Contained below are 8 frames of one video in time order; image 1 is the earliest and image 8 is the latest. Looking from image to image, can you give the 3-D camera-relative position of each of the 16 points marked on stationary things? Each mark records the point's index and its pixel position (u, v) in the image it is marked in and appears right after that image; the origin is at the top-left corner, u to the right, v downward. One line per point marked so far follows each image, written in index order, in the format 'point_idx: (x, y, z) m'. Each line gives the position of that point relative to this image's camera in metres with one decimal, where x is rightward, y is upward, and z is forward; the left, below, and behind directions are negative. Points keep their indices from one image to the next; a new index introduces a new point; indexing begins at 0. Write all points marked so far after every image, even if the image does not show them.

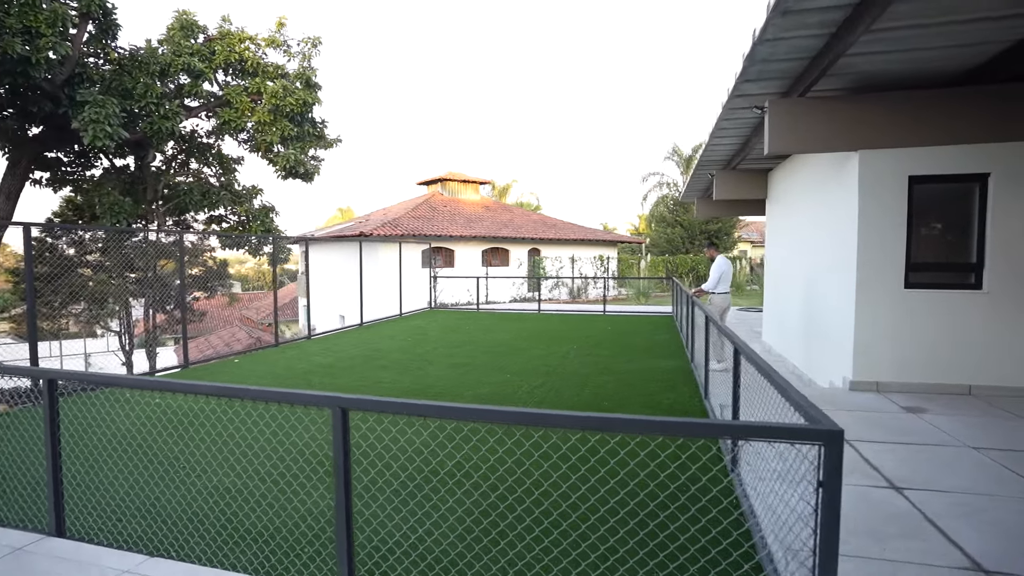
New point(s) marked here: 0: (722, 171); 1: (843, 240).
0: (+3.2, +1.8, +8.7) m
1: (+3.2, +0.5, +5.5) m
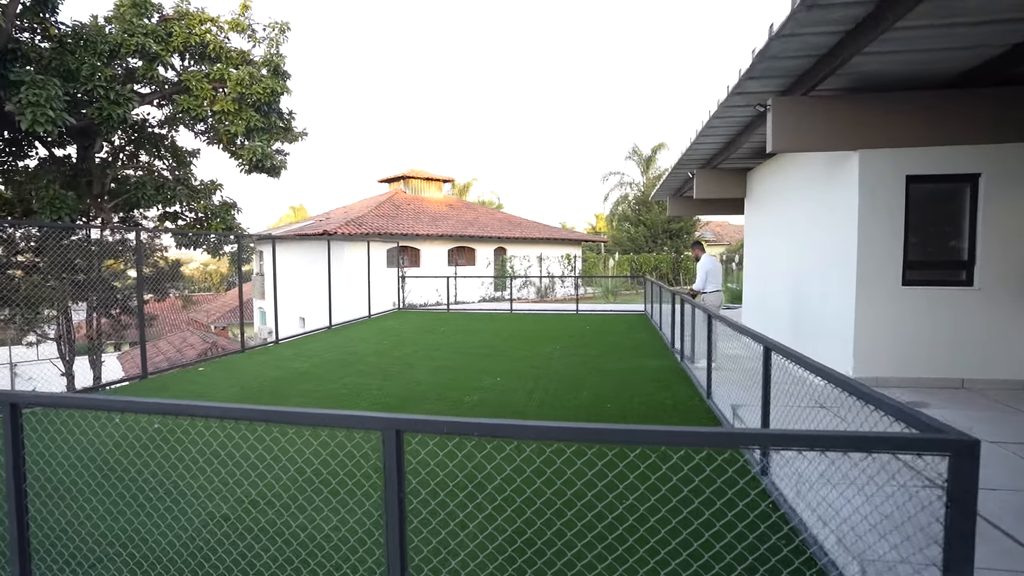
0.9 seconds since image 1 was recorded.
0: (+2.9, +1.8, +8.7) m
1: (+3.1, +0.5, +5.6) m
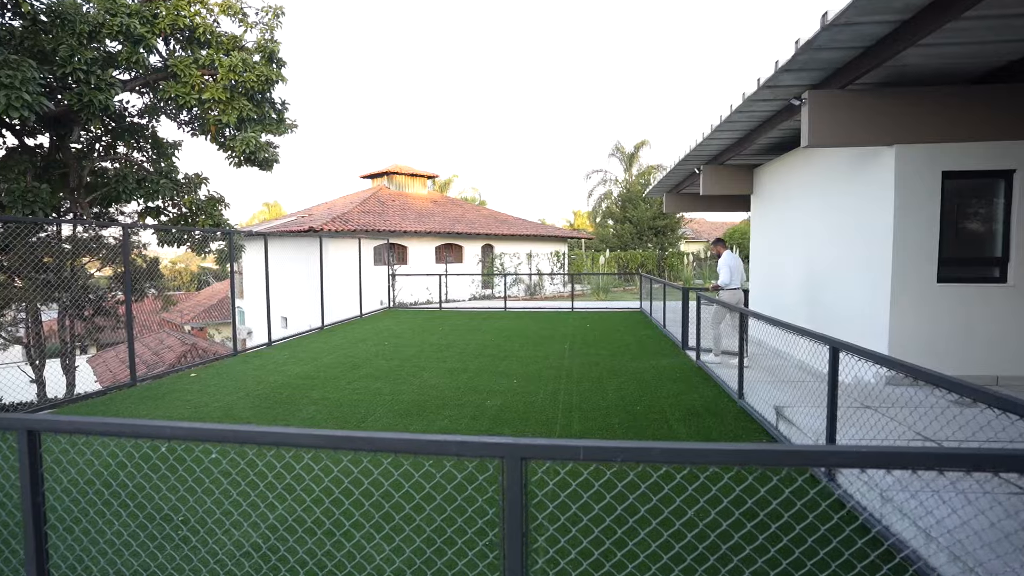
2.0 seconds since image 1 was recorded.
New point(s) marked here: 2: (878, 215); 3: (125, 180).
0: (+2.9, +1.8, +8.6) m
1: (+3.4, +0.5, +5.5) m
2: (+3.4, +0.7, +5.4) m
3: (-5.4, +1.5, +8.1) m
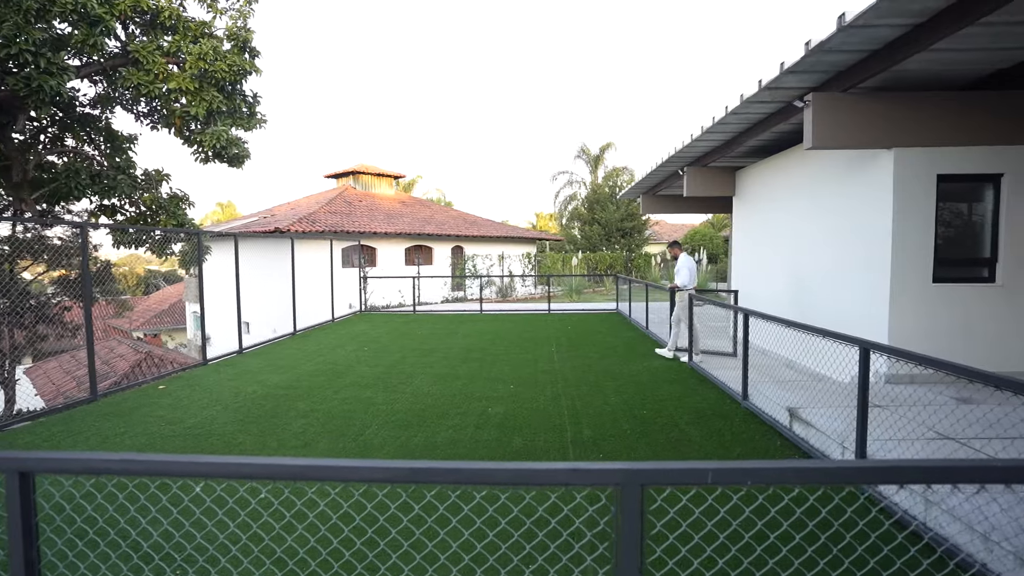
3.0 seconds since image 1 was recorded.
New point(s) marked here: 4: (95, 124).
0: (+2.7, +1.8, +8.7) m
1: (+3.4, +0.5, +5.6) m
2: (+3.4, +0.7, +5.5) m
3: (-5.6, +1.4, +7.5) m
4: (-5.7, +2.3, +8.0) m
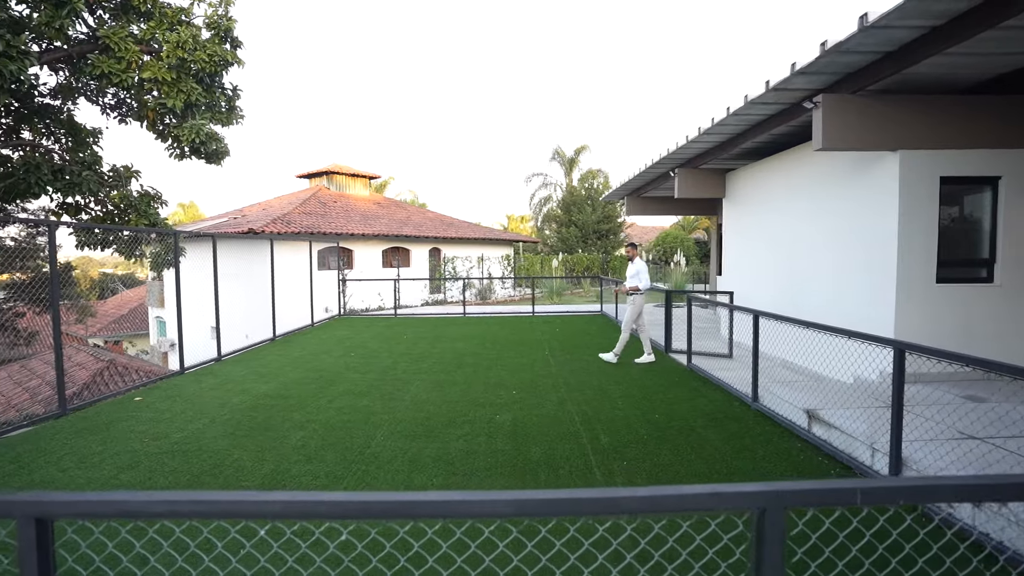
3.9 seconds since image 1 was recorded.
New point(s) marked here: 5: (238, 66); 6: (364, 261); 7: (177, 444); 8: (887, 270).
0: (+2.5, +1.8, +8.7) m
1: (+3.5, +0.5, +5.6) m
2: (+3.5, +0.6, +5.5) m
3: (-5.6, +1.4, +6.9) m
4: (-5.8, +2.2, +7.4) m
5: (-3.3, +2.7, +7.1) m
6: (-3.4, +0.6, +13.3) m
7: (-2.7, -1.3, +4.8) m
8: (+3.5, +0.2, +5.4) m
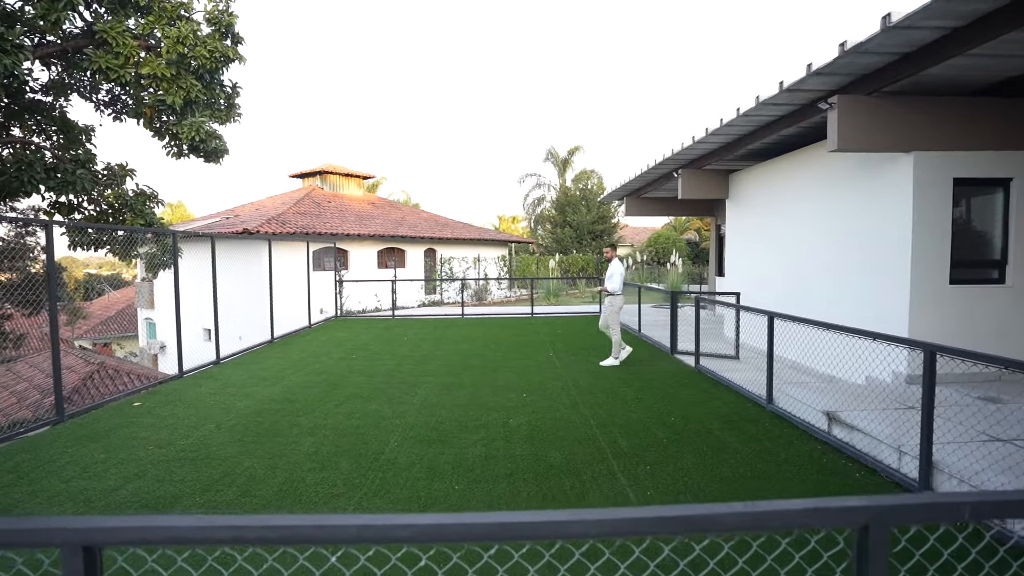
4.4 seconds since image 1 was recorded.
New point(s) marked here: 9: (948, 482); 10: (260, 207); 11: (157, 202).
0: (+2.6, +1.8, +8.6) m
1: (+3.6, +0.5, +5.6) m
2: (+3.6, +0.6, +5.5) m
3: (-5.6, +1.4, +6.7) m
4: (-5.7, +2.2, +7.2) m
5: (-3.3, +2.7, +6.9) m
6: (-3.5, +0.6, +13.2) m
7: (-2.6, -1.3, +4.6) m
8: (+3.6, +0.2, +5.4) m
9: (+2.6, -1.1, +3.4) m
10: (-6.0, +1.9, +13.8) m
11: (-4.9, +1.2, +8.1) m
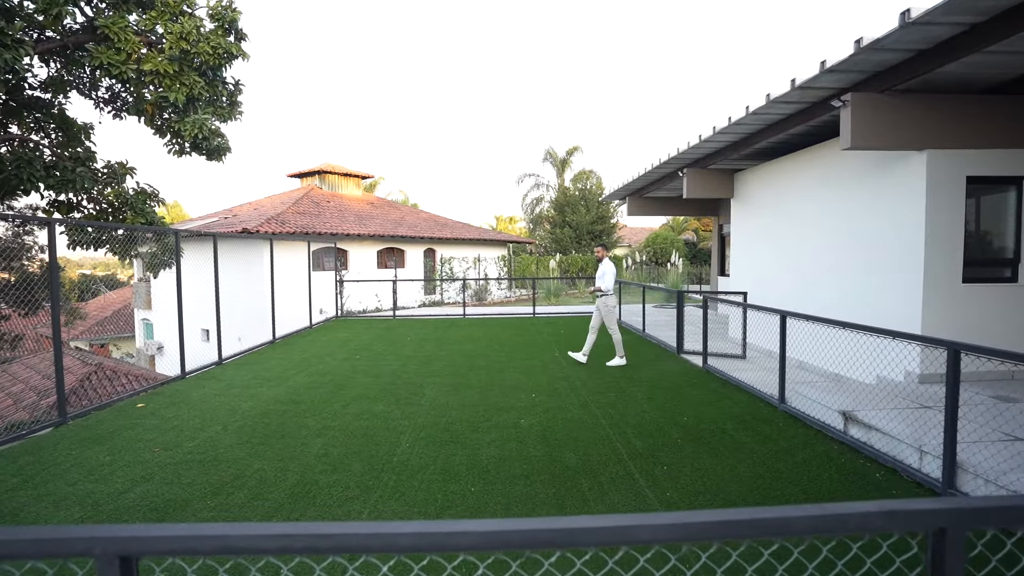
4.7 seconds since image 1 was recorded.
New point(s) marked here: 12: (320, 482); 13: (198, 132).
0: (+2.6, +1.8, +8.6) m
1: (+3.7, +0.5, +5.6) m
2: (+3.7, +0.6, +5.5) m
3: (-5.5, +1.4, +6.6) m
4: (-5.7, +2.2, +7.1) m
5: (-3.2, +2.7, +6.8) m
6: (-3.4, +0.6, +13.1) m
7: (-2.5, -1.3, +4.5) m
8: (+3.7, +0.2, +5.3) m
9: (+2.7, -1.1, +3.4) m
10: (-6.0, +1.9, +13.7) m
11: (-4.9, +1.2, +8.0) m
12: (-1.3, -1.3, +4.0) m
13: (-3.5, +1.8, +6.6) m
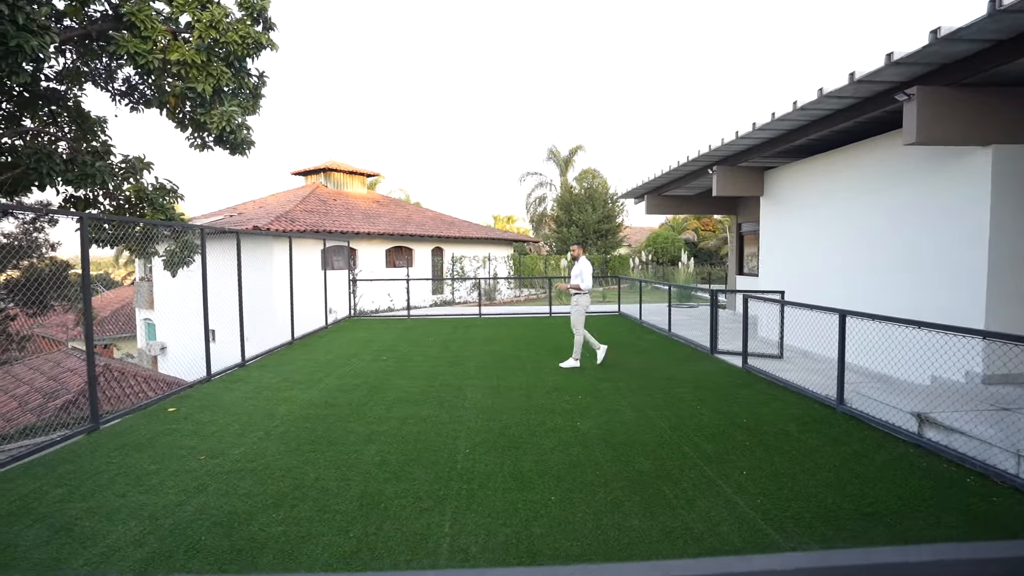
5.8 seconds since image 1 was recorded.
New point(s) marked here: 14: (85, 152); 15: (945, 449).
0: (+3.0, +1.8, +8.5) m
1: (+4.1, +0.5, +5.5) m
2: (+4.2, +0.7, +5.4) m
3: (-5.0, +1.4, +6.3) m
4: (-5.2, +2.2, +6.8) m
5: (-2.7, +2.7, +6.6) m
6: (-3.2, +0.6, +12.8) m
7: (-2.0, -1.3, +4.3) m
8: (+4.1, +0.2, +5.3) m
9: (+3.2, -1.1, +3.3) m
10: (-5.8, +1.9, +13.4) m
11: (-4.5, +1.2, +7.7) m
12: (-0.8, -1.3, +3.8) m
13: (-3.1, +1.8, +6.3) m
14: (-5.0, +1.6, +6.7) m
15: (+3.1, -1.2, +4.1) m
